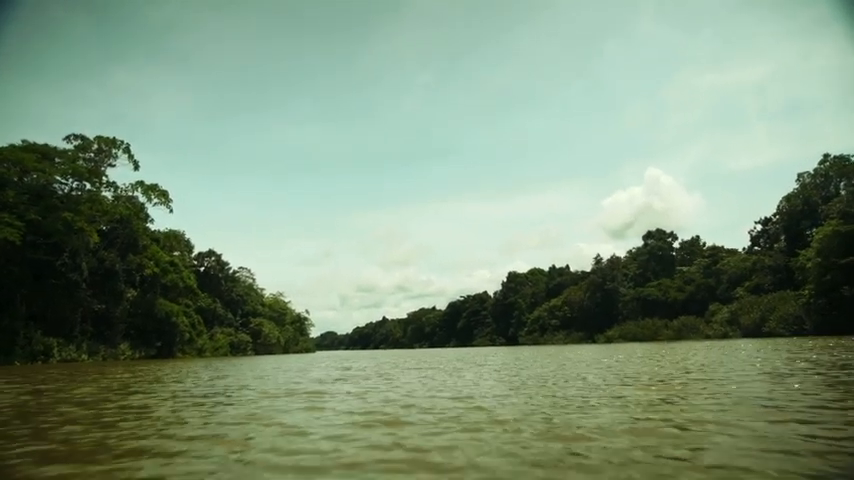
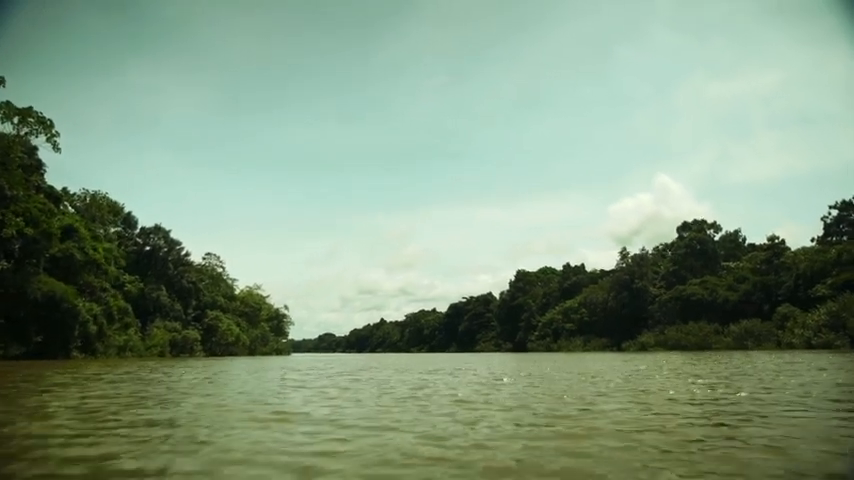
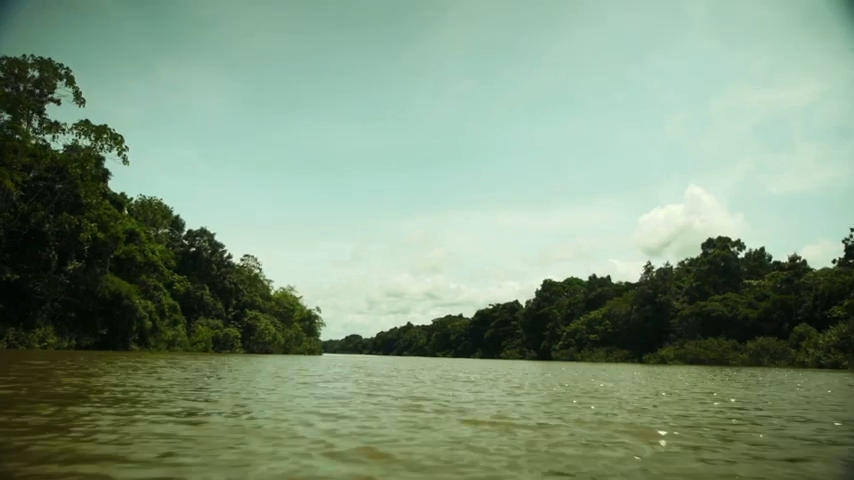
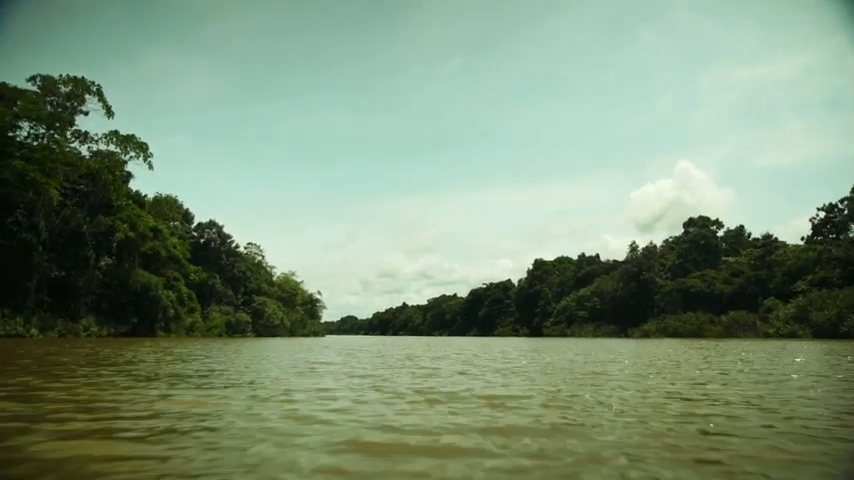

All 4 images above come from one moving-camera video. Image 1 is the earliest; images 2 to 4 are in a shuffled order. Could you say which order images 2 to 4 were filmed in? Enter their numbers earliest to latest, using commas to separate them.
4, 3, 2
